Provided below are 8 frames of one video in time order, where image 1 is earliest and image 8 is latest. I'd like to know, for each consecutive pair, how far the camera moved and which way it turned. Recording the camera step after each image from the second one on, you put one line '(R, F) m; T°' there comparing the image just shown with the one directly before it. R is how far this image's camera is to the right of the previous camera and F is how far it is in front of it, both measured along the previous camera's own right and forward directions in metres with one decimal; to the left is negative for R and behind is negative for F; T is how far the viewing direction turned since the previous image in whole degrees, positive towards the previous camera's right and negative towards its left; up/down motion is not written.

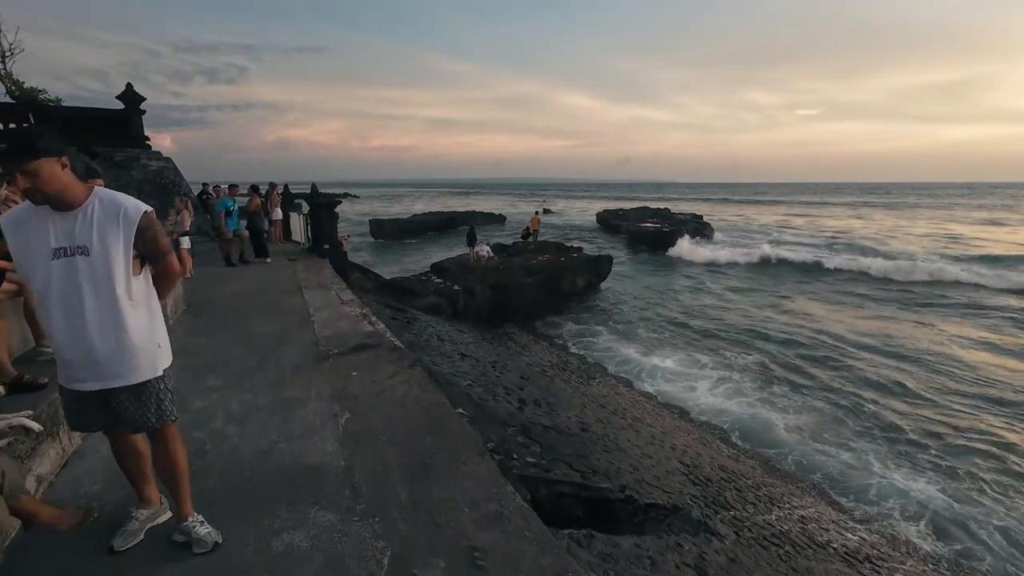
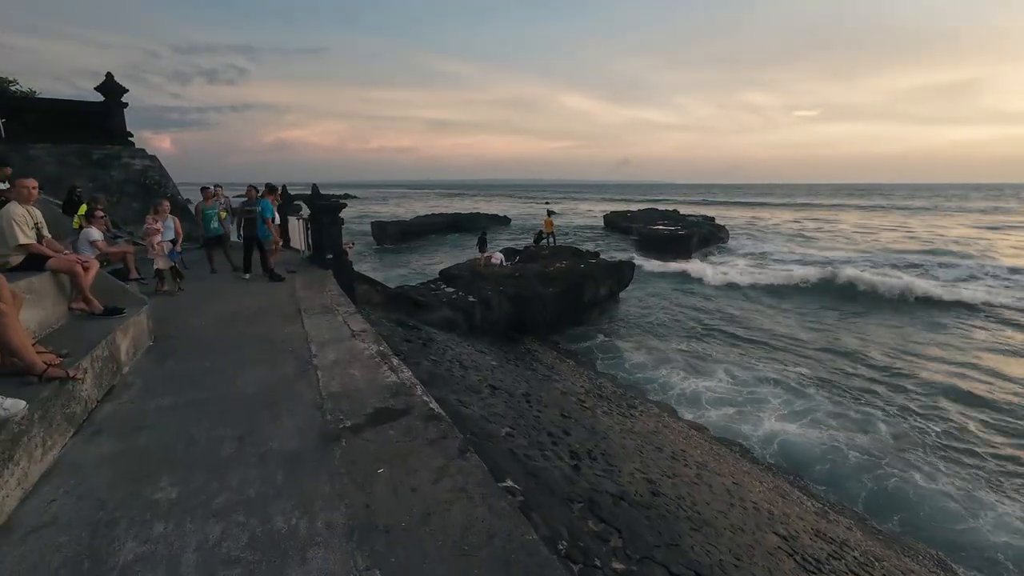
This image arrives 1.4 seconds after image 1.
(-0.6, +1.3) m; 0°
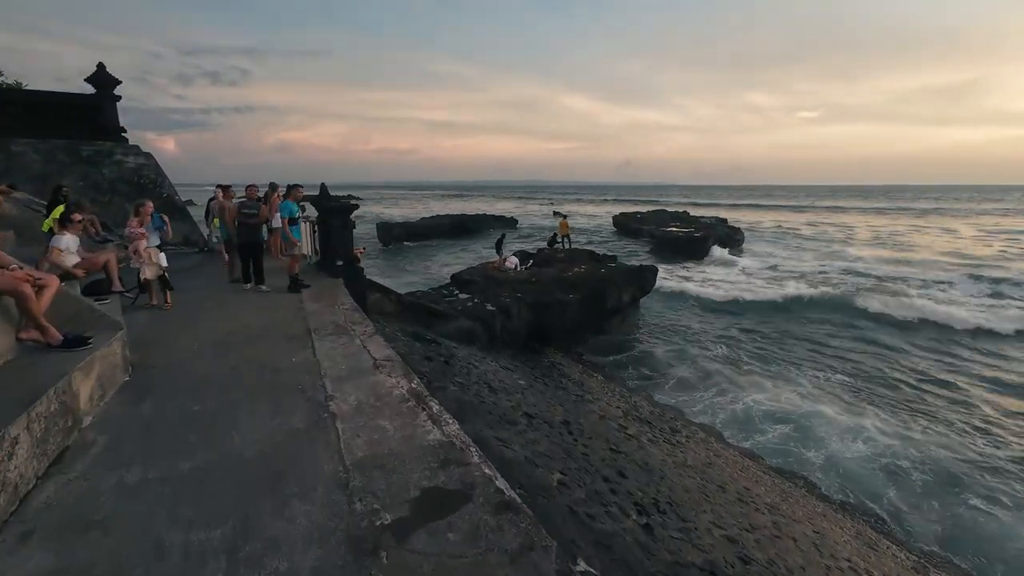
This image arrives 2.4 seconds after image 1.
(-0.5, +0.9) m; 0°
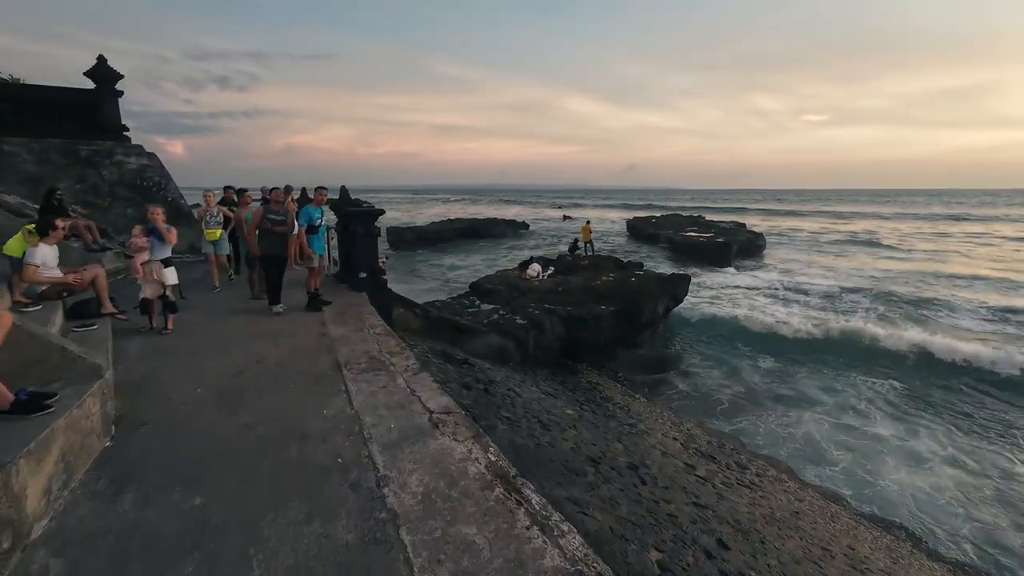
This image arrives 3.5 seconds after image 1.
(-0.6, +0.9) m; -1°
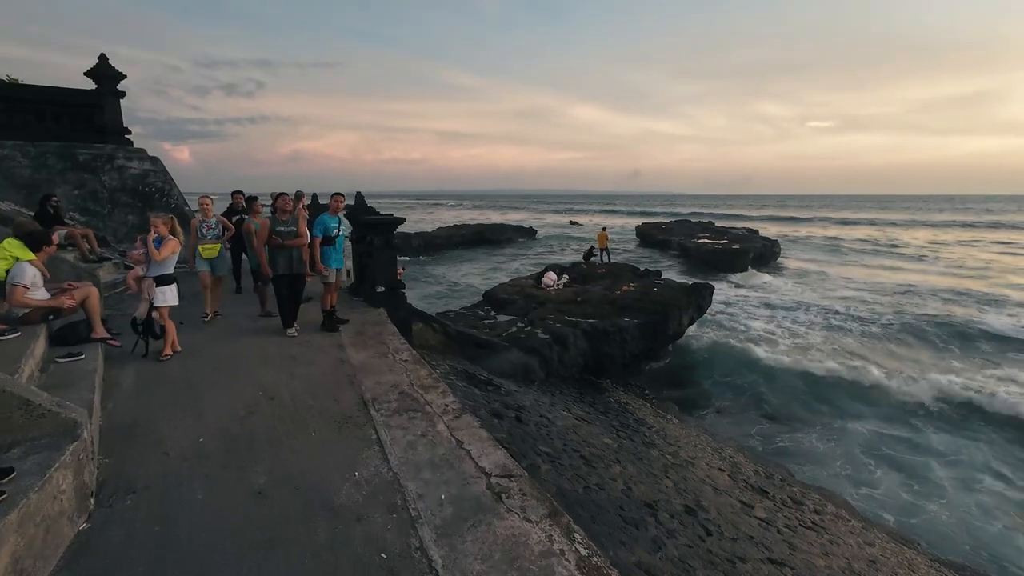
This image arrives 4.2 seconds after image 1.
(-0.4, +0.6) m; 0°
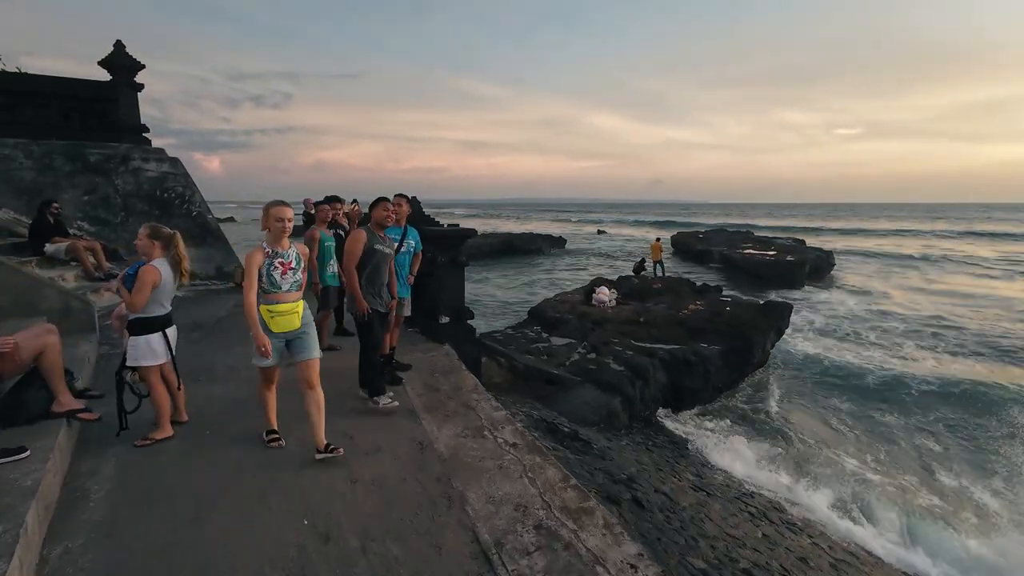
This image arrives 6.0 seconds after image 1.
(-0.9, +1.5) m; -2°
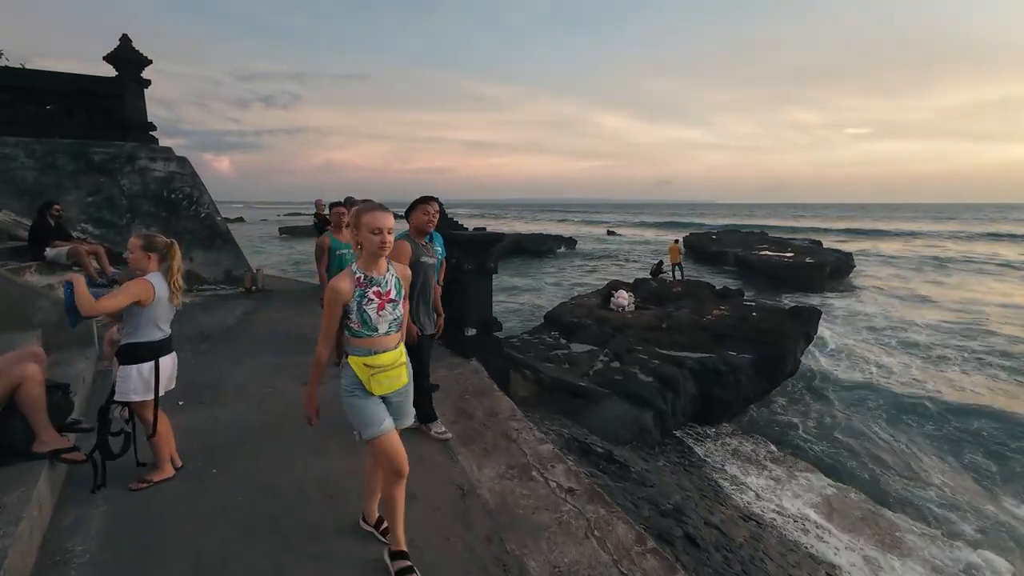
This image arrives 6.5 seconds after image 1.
(-0.3, +0.4) m; -1°
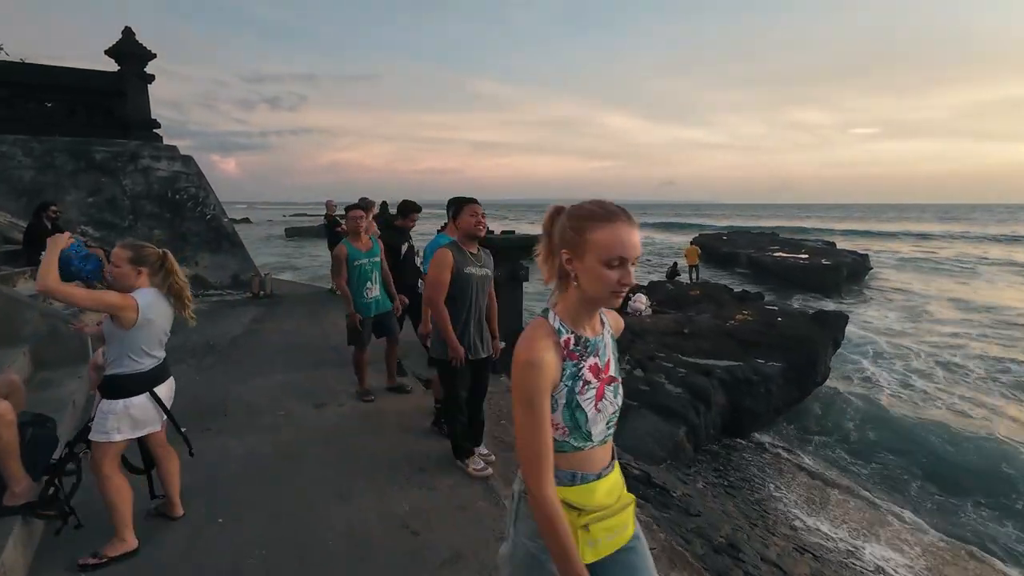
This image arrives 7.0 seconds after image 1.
(-0.3, +0.4) m; -1°
